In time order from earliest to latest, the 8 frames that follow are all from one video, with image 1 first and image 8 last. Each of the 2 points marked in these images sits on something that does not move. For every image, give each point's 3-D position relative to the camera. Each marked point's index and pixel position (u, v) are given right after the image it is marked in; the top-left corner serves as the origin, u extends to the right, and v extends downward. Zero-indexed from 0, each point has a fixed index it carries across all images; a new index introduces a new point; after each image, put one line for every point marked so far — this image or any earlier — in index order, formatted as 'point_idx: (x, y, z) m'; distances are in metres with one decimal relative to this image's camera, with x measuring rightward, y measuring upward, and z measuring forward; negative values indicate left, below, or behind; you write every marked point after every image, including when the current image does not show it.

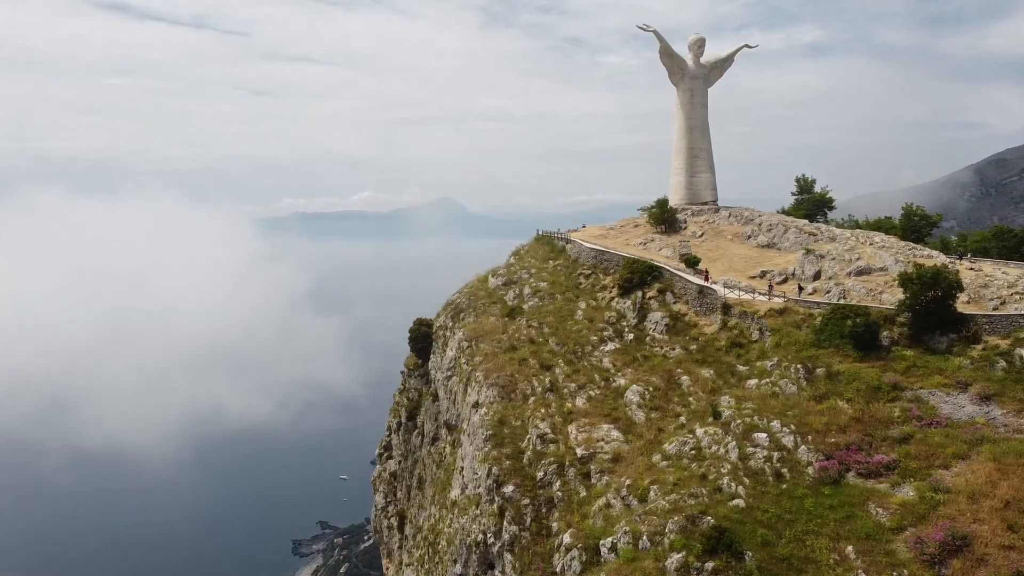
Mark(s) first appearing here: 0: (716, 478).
0: (+5.0, -4.6, +18.4) m
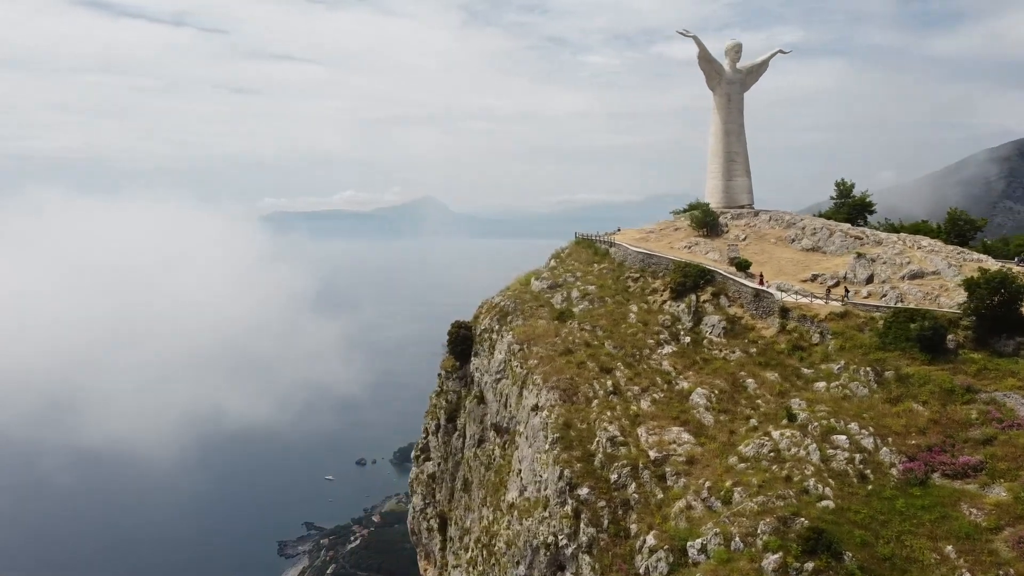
0: (+7.2, -4.7, +18.8) m
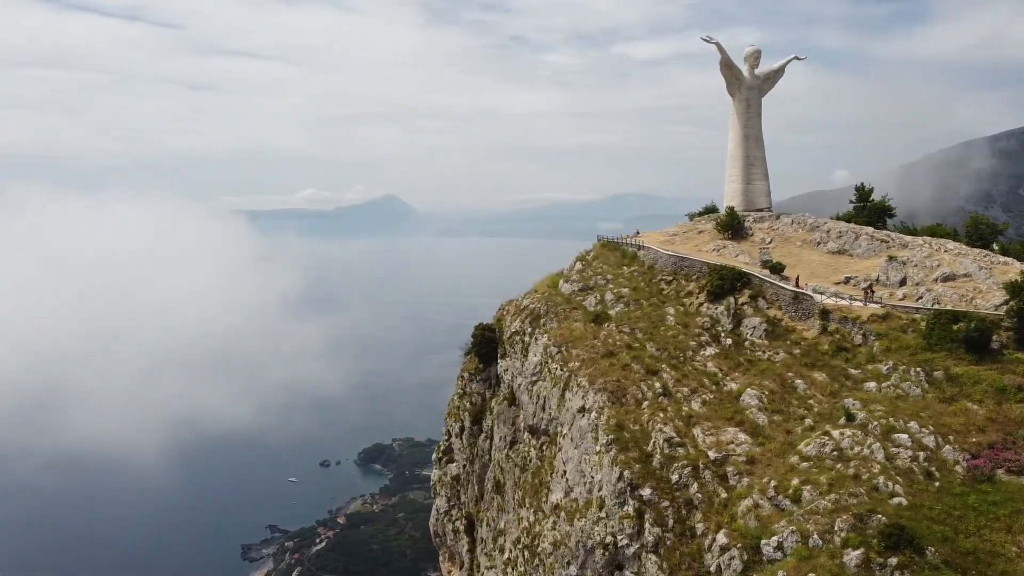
0: (+9.2, -4.9, +19.4) m
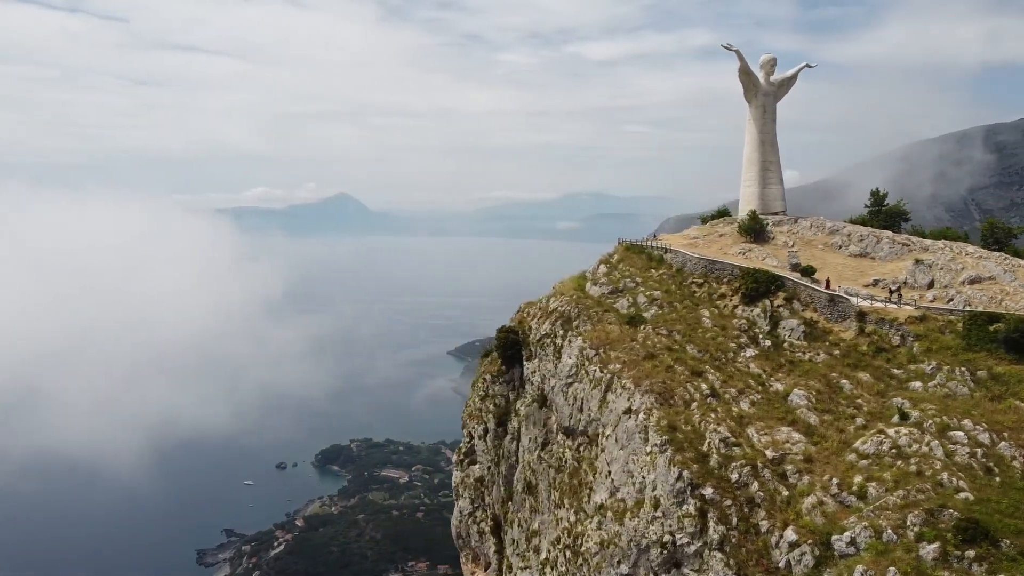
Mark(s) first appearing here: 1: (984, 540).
0: (+11.3, -5.0, +20.2) m
1: (+11.1, -5.9, +17.8) m
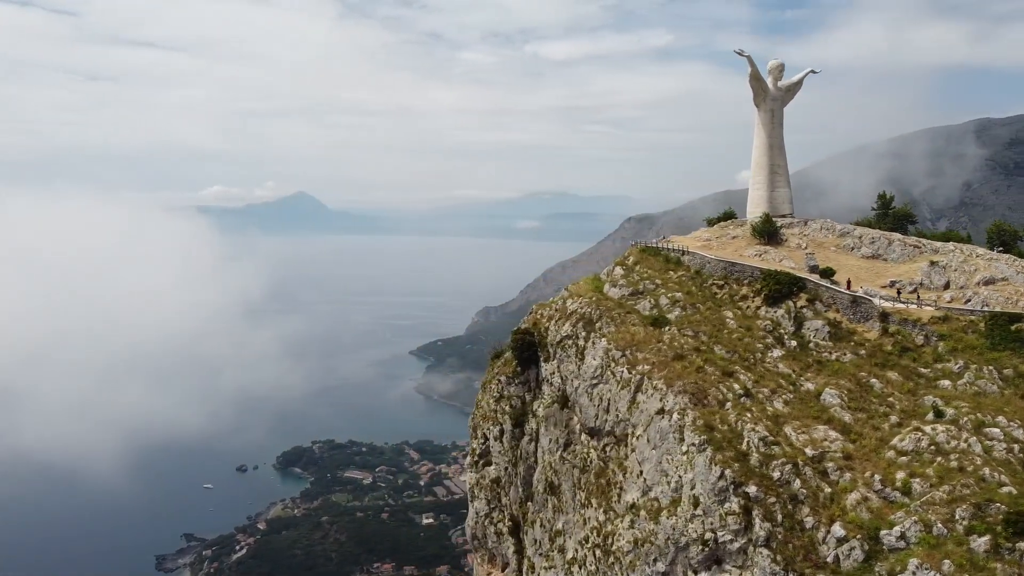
0: (+12.9, -5.0, +21.0) m
1: (+12.8, -6.0, +18.6) m
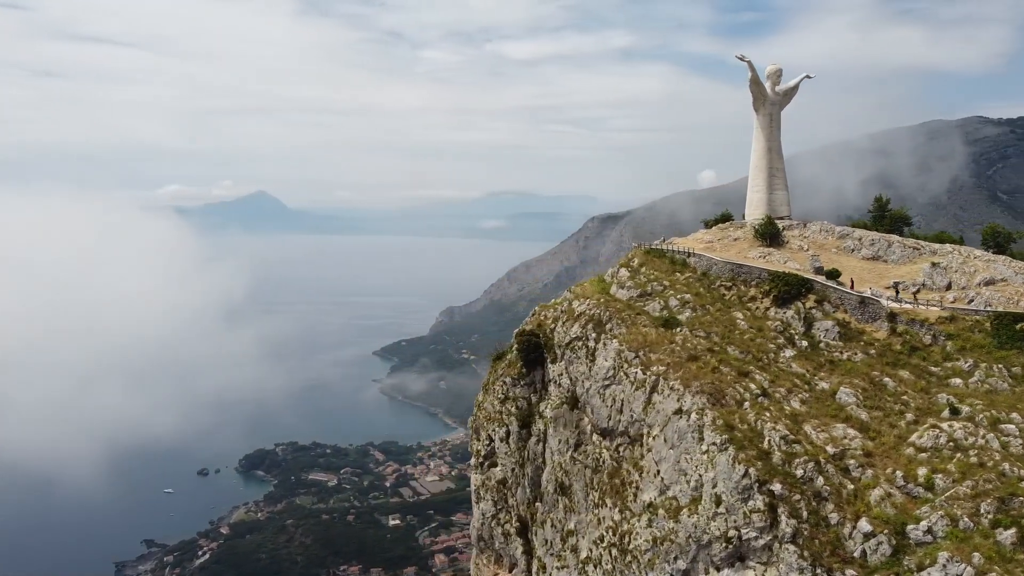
0: (+13.9, -5.1, +21.8) m
1: (+14.0, -6.0, +19.4) m
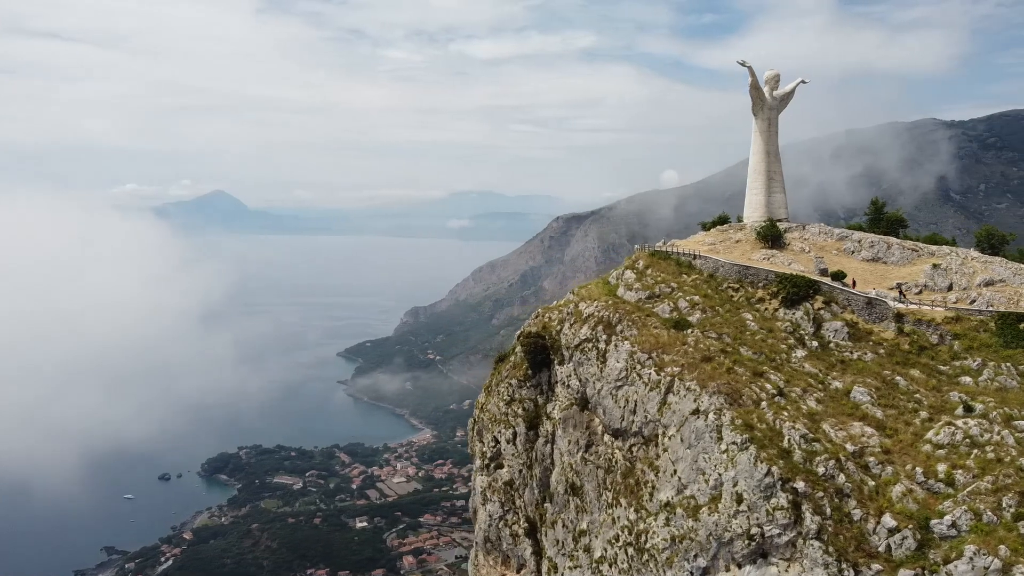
0: (+14.9, -5.1, +22.6) m
1: (+15.1, -6.1, +20.2) m
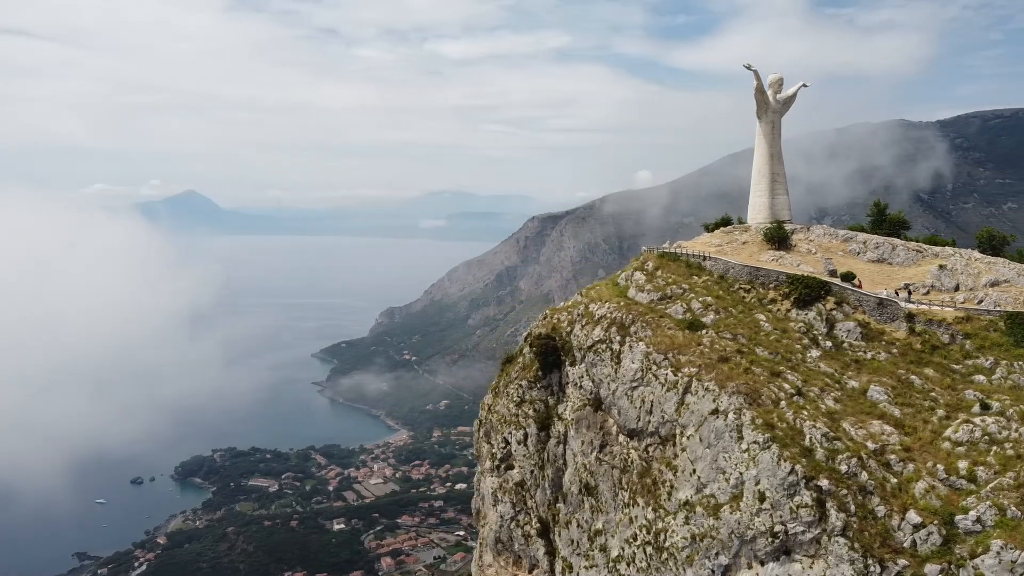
0: (+15.9, -5.2, +23.3) m
1: (+16.2, -6.1, +20.9) m
